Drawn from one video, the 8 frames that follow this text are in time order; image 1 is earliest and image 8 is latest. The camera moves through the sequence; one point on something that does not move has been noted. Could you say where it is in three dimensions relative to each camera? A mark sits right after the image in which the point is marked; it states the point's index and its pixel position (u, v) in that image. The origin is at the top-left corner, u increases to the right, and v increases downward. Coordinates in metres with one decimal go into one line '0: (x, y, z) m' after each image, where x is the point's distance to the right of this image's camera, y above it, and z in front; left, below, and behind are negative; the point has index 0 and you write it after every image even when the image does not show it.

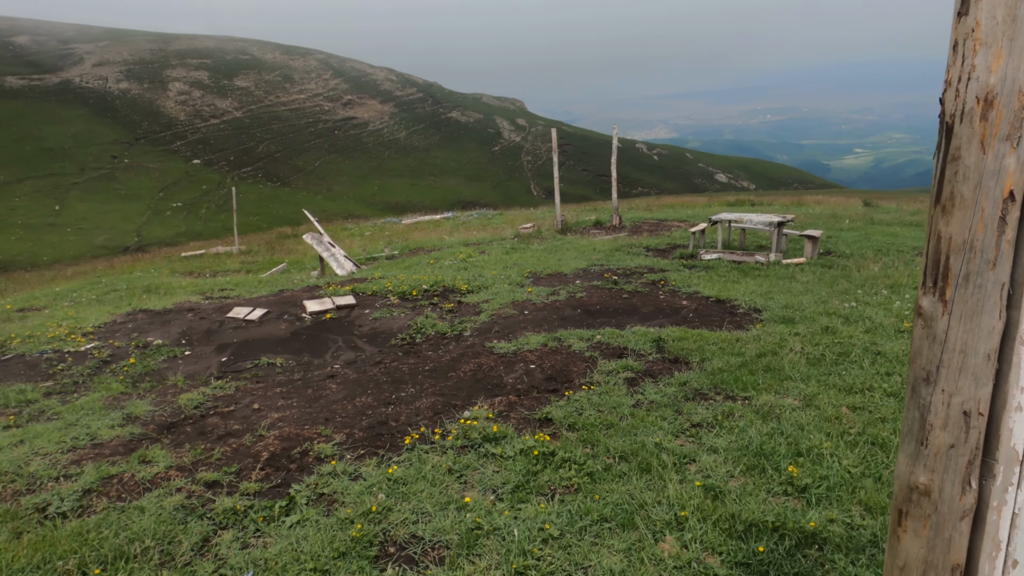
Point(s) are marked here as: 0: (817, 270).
0: (+5.5, +0.3, +12.0) m
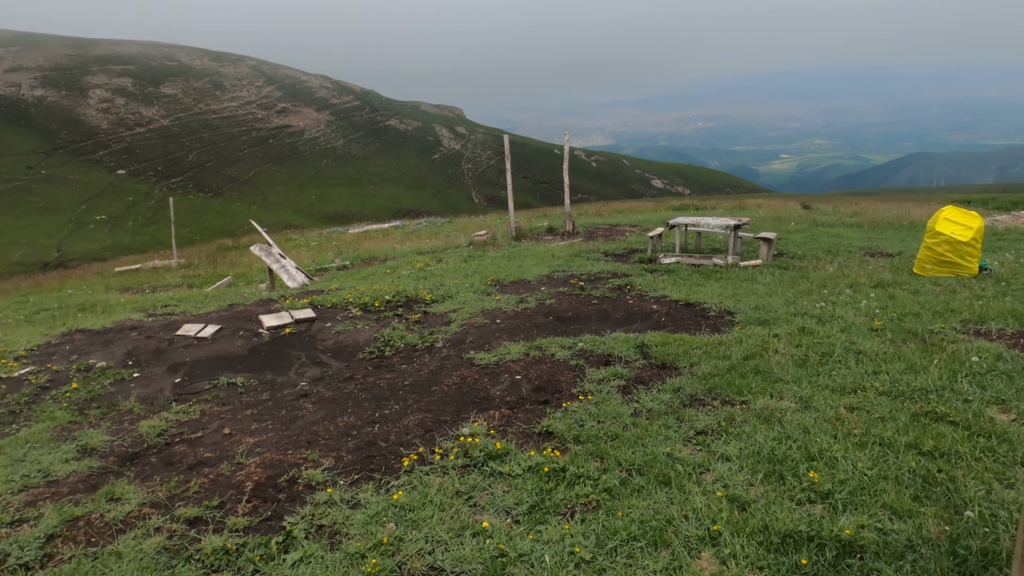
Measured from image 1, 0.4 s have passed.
0: (+4.9, +0.3, +12.2) m
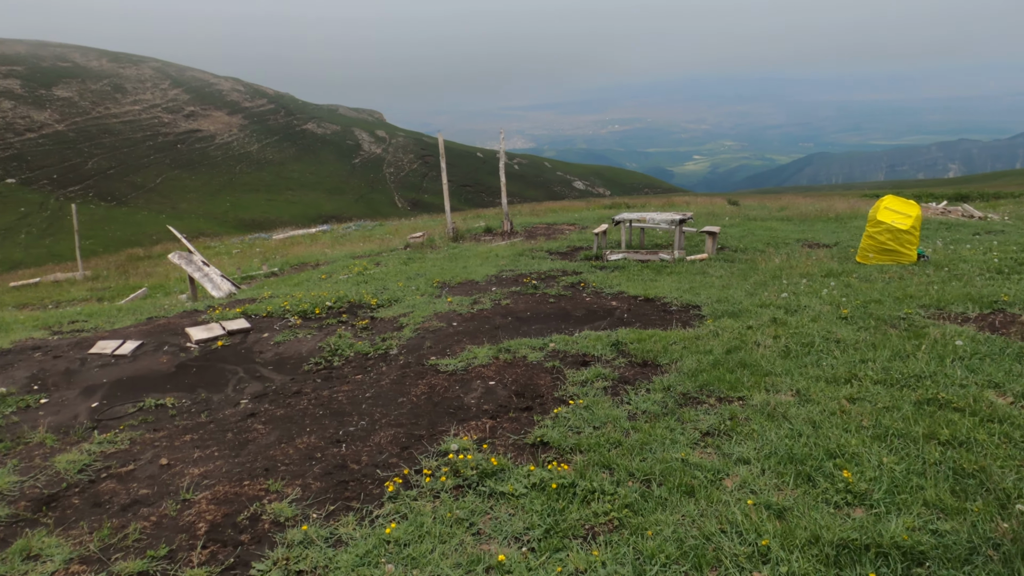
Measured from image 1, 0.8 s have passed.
0: (+3.9, +0.4, +12.2) m
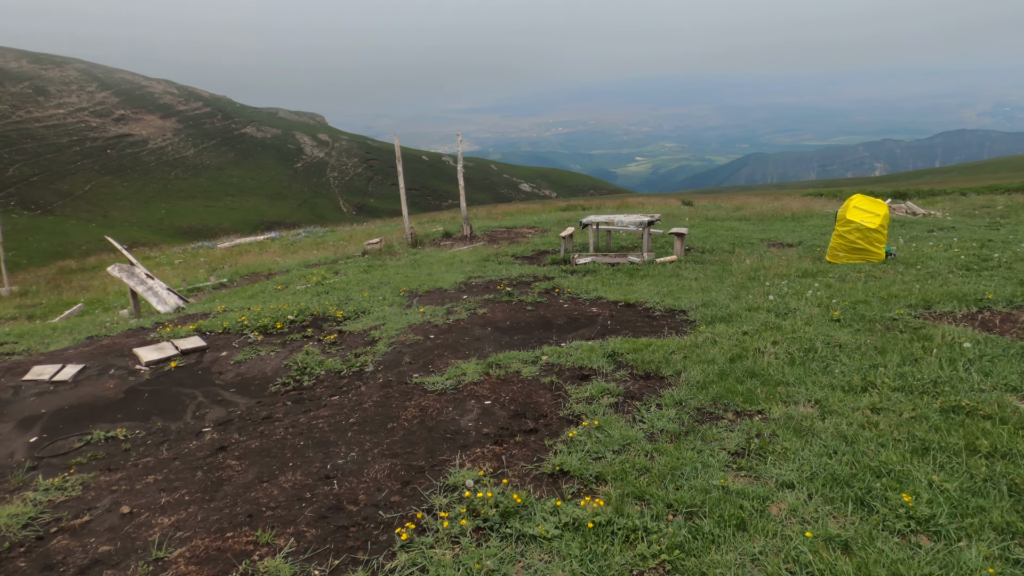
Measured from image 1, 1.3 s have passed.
0: (+3.4, +0.4, +12.1) m
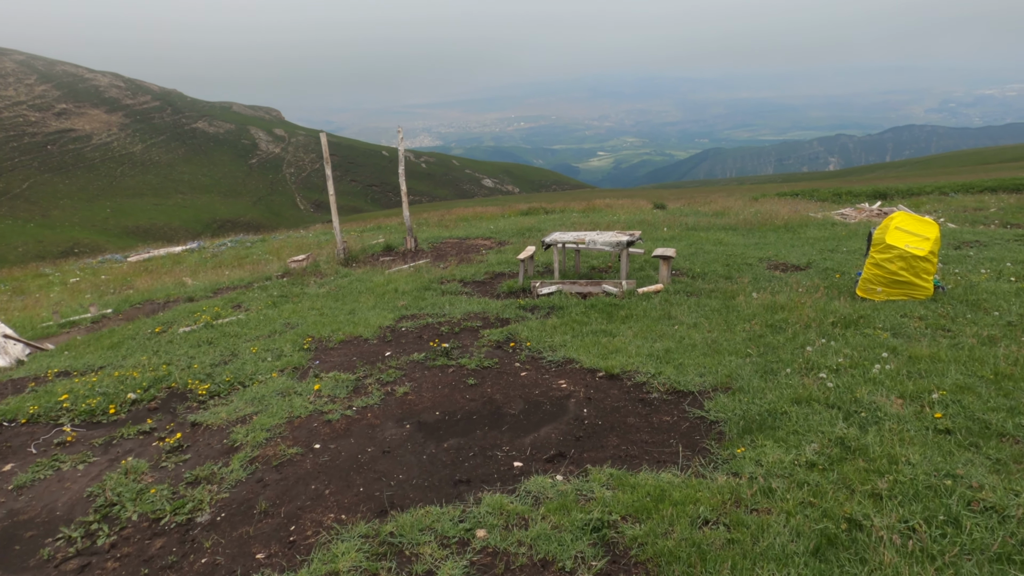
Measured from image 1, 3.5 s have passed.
0: (+2.5, -0.2, +9.5) m
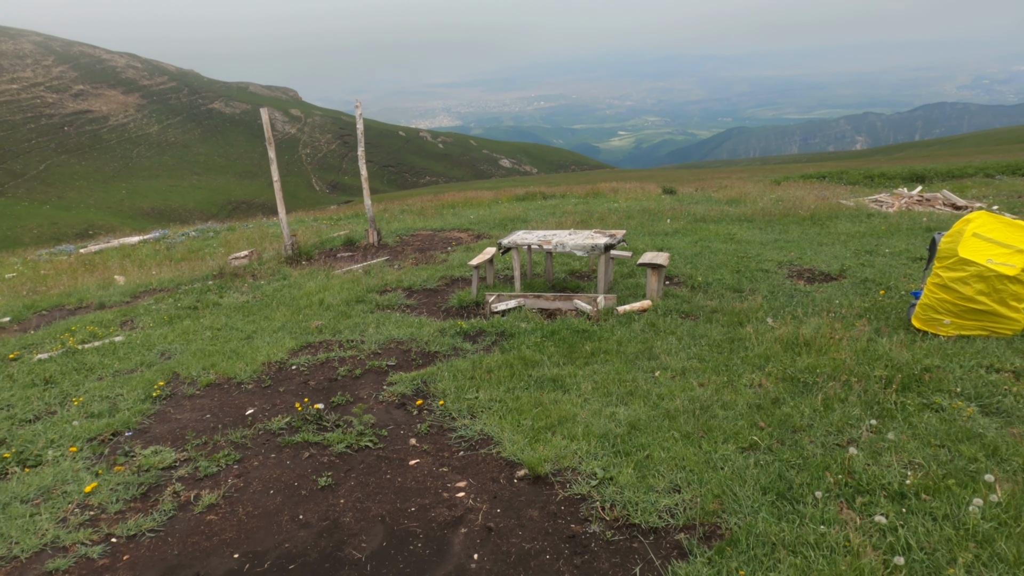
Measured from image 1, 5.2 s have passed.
0: (+1.8, -0.5, +7.0) m
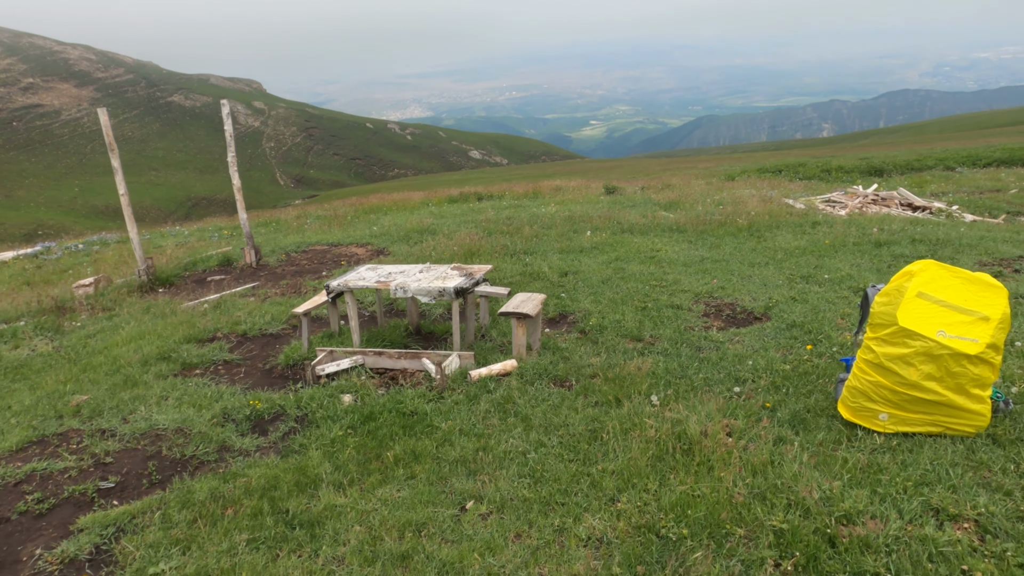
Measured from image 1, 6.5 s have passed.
0: (+0.2, -1.0, +5.1) m
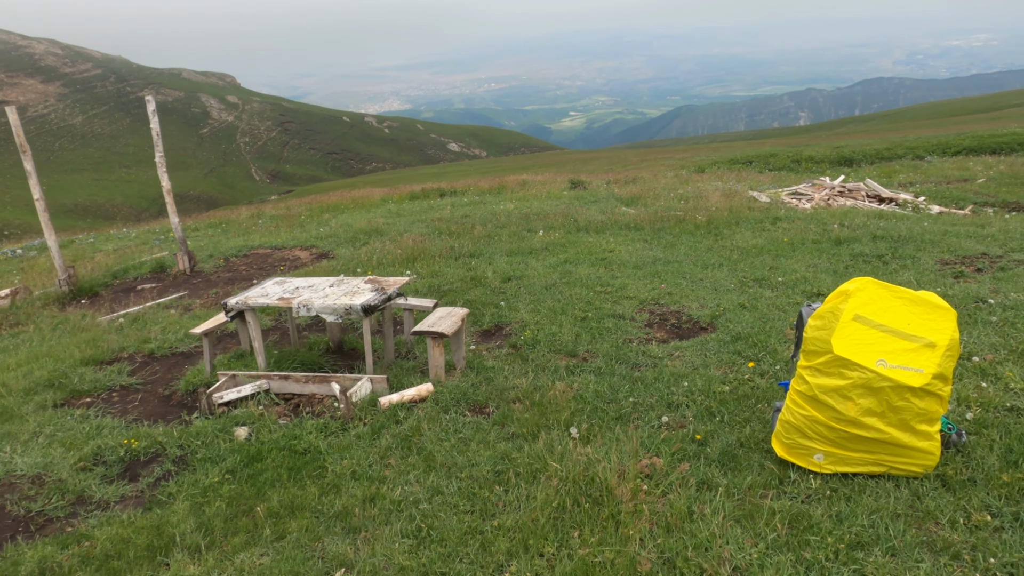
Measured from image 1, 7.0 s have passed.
0: (-0.5, -1.2, +4.5) m
